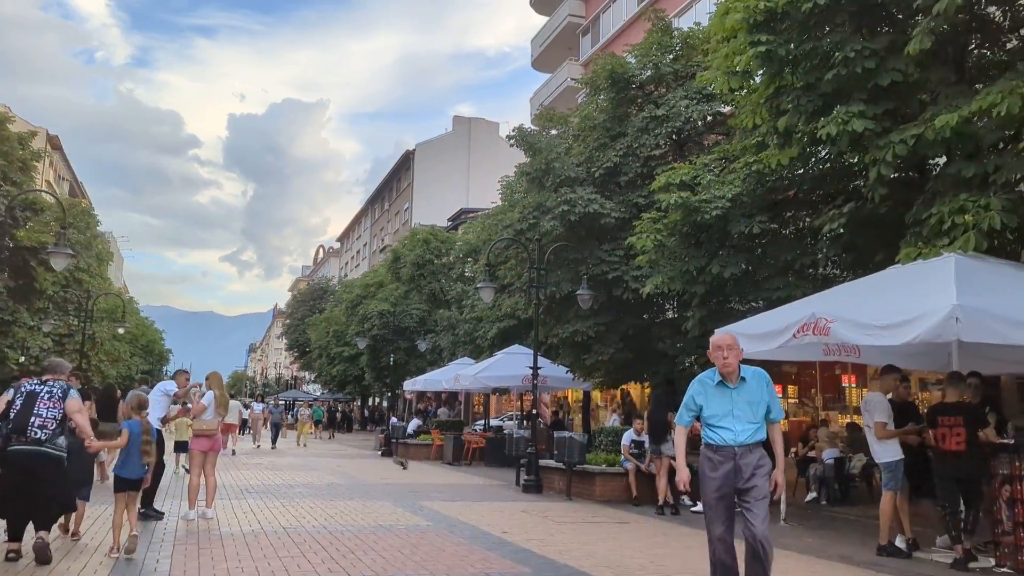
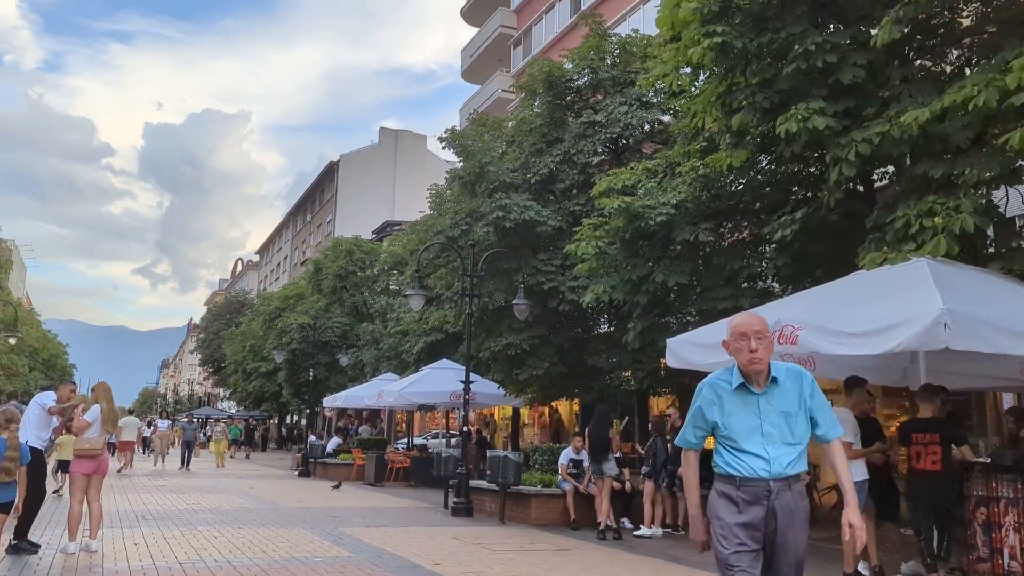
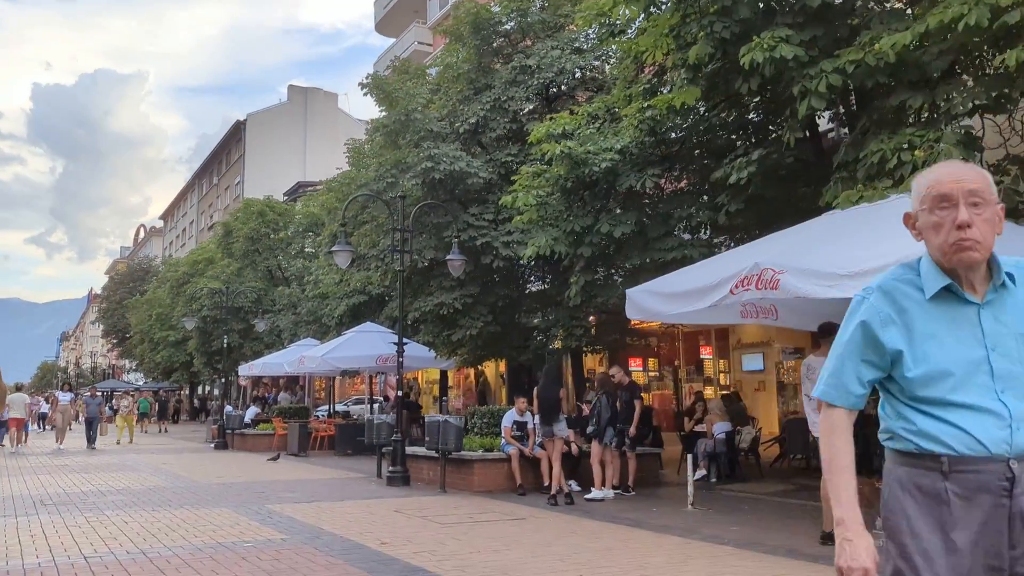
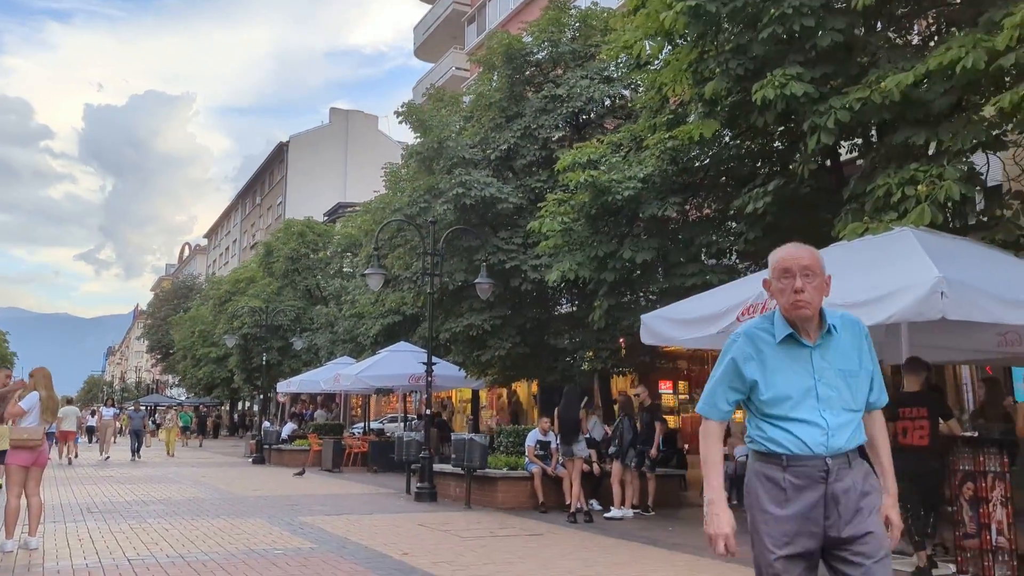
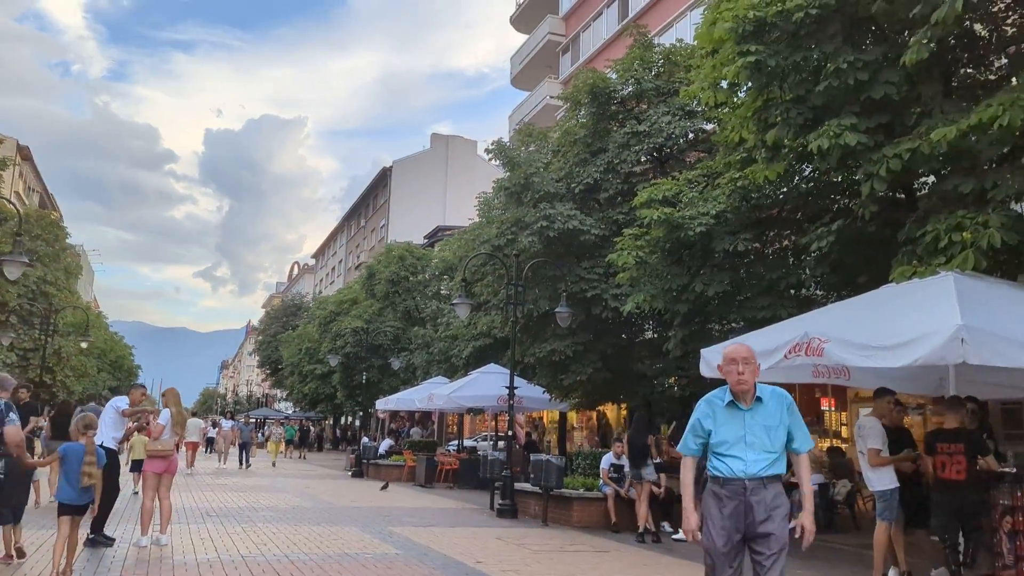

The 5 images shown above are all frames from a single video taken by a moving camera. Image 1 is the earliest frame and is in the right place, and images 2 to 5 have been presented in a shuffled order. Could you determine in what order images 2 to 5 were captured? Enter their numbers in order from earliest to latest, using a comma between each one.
5, 2, 4, 3
